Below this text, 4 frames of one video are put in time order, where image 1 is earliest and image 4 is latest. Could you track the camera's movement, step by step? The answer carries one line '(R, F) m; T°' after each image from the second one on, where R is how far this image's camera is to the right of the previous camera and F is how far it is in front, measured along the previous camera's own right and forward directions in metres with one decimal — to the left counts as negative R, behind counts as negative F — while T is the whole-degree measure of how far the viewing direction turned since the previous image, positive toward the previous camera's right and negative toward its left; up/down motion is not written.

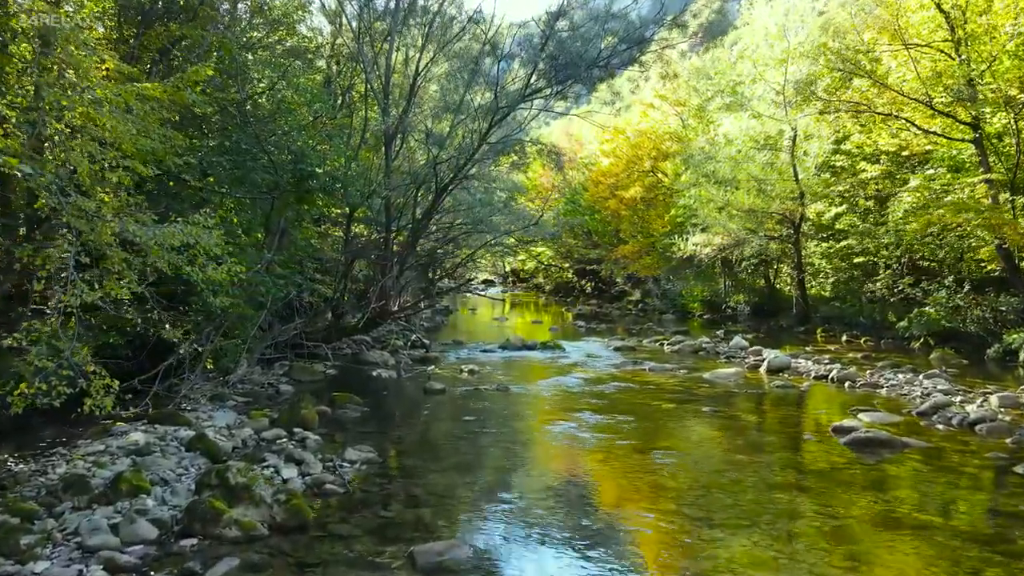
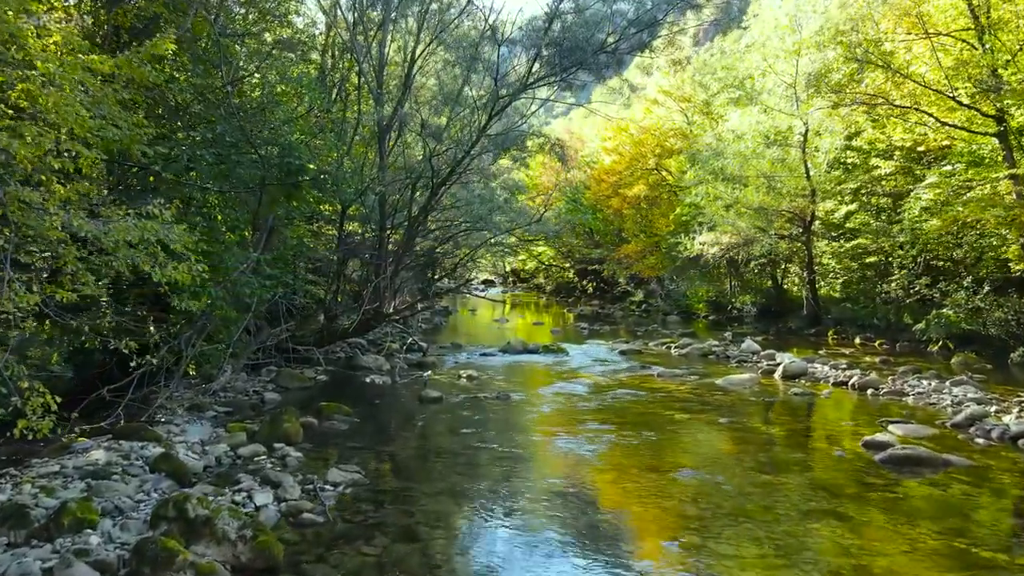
(0.0, +0.8) m; 0°
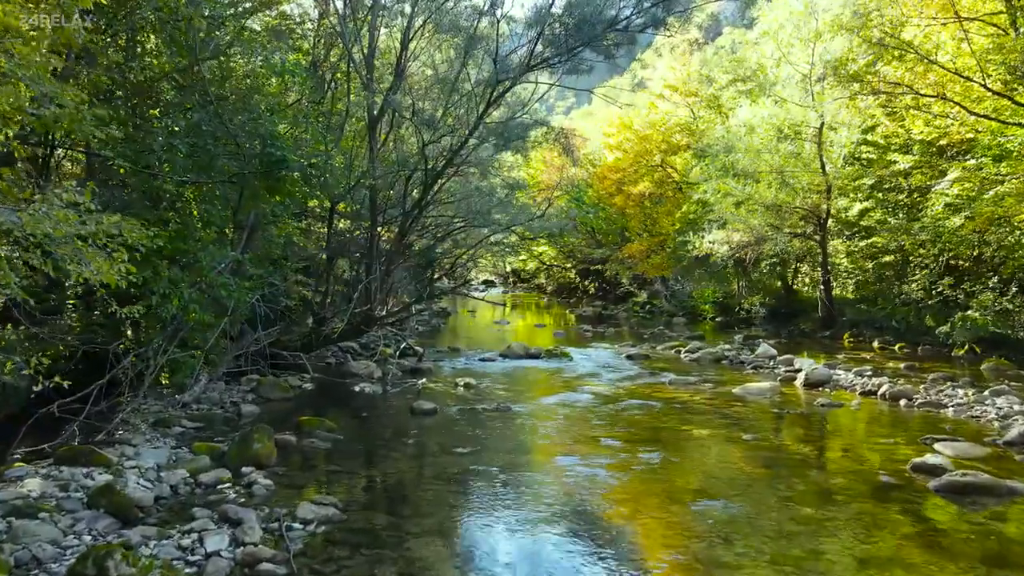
(0.0, +1.1) m; 0°
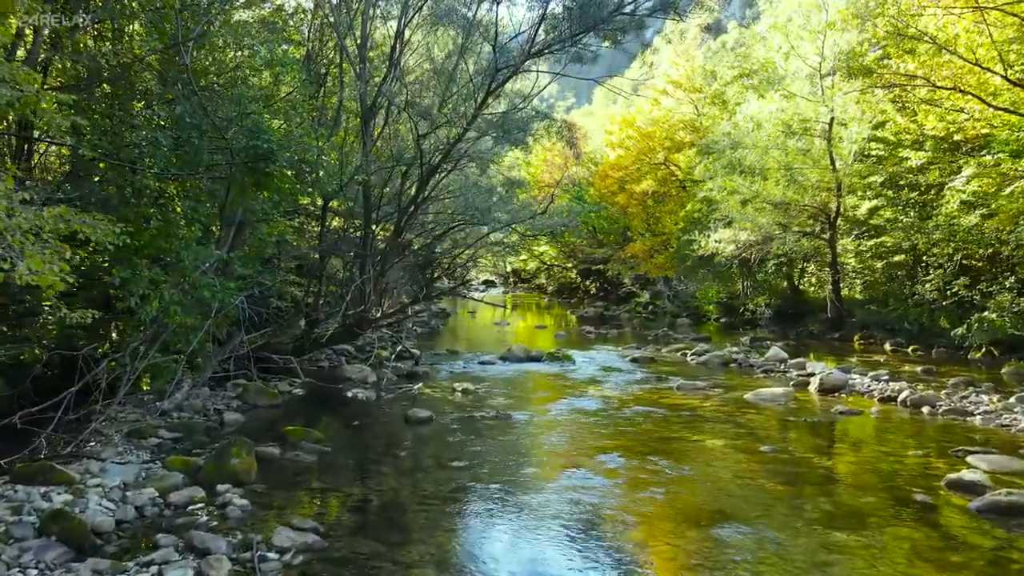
(0.0, +0.7) m; 0°
